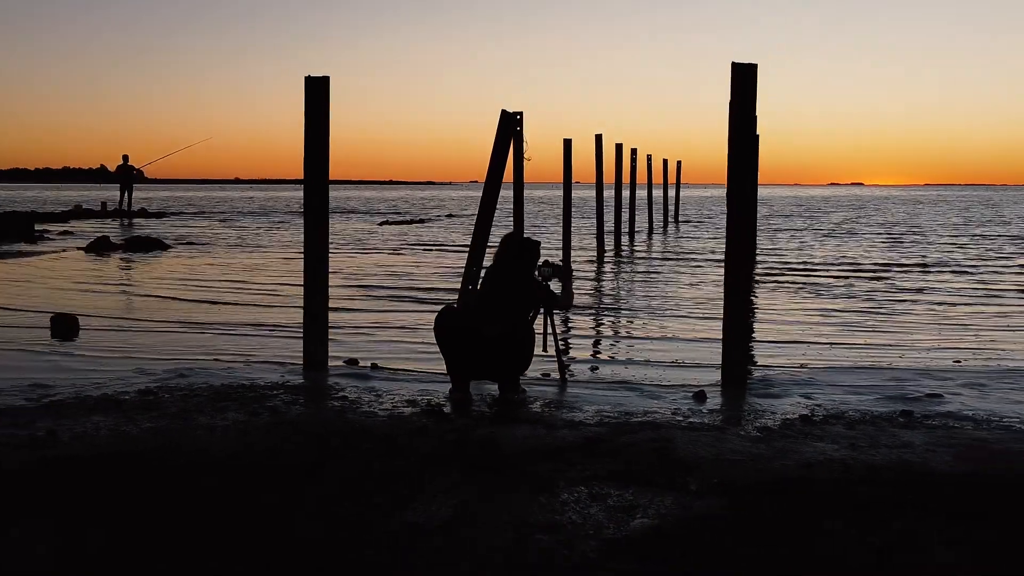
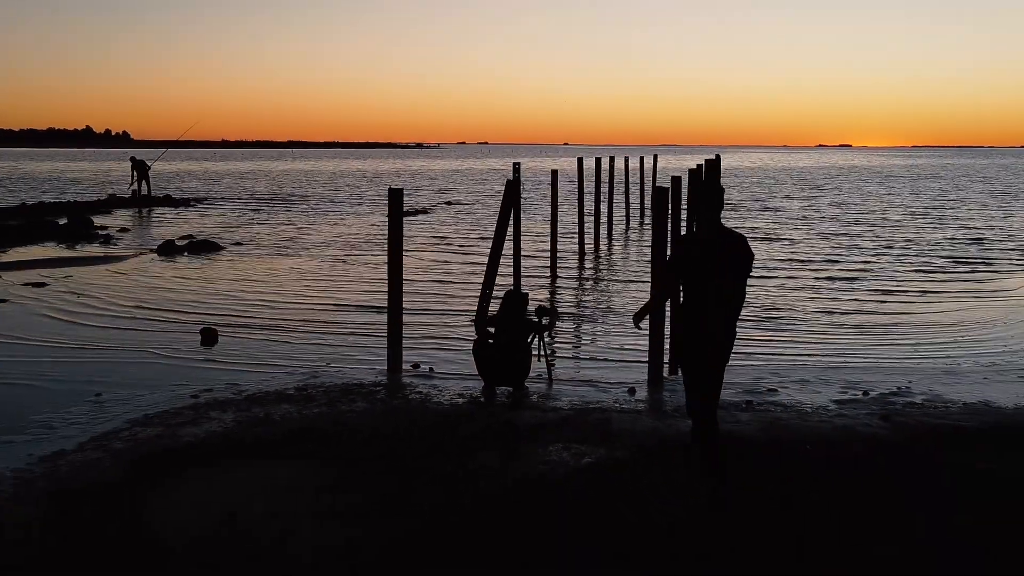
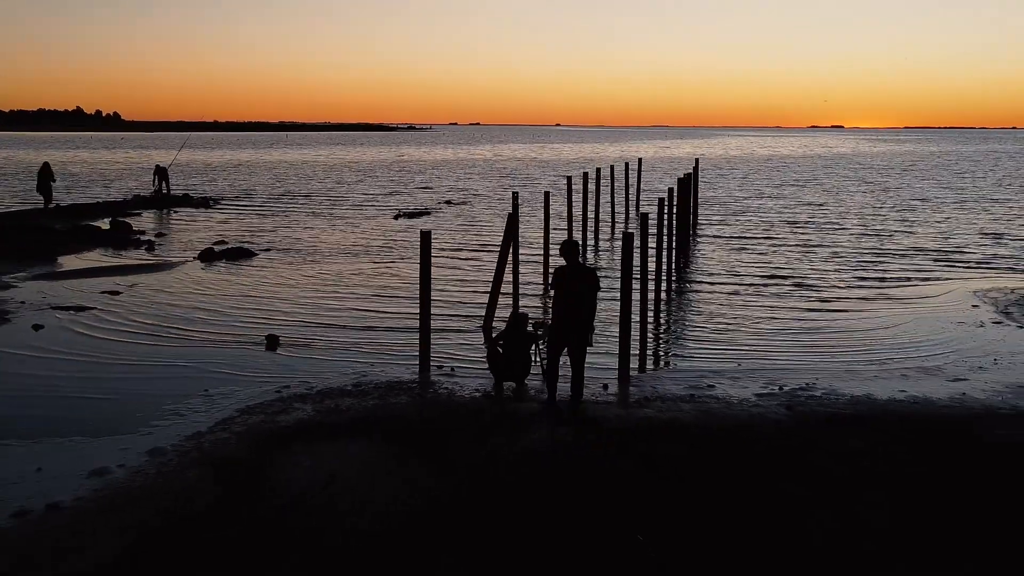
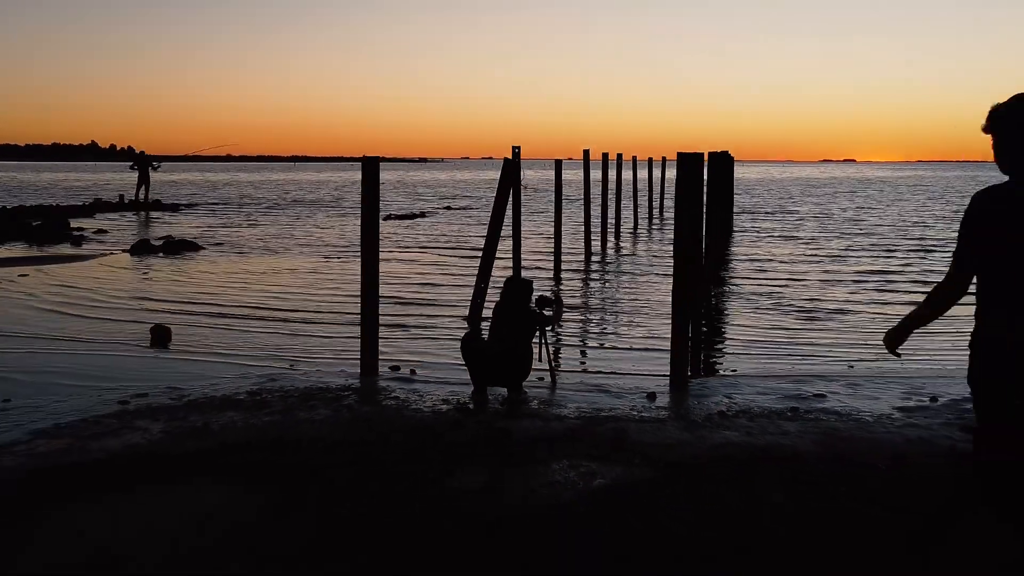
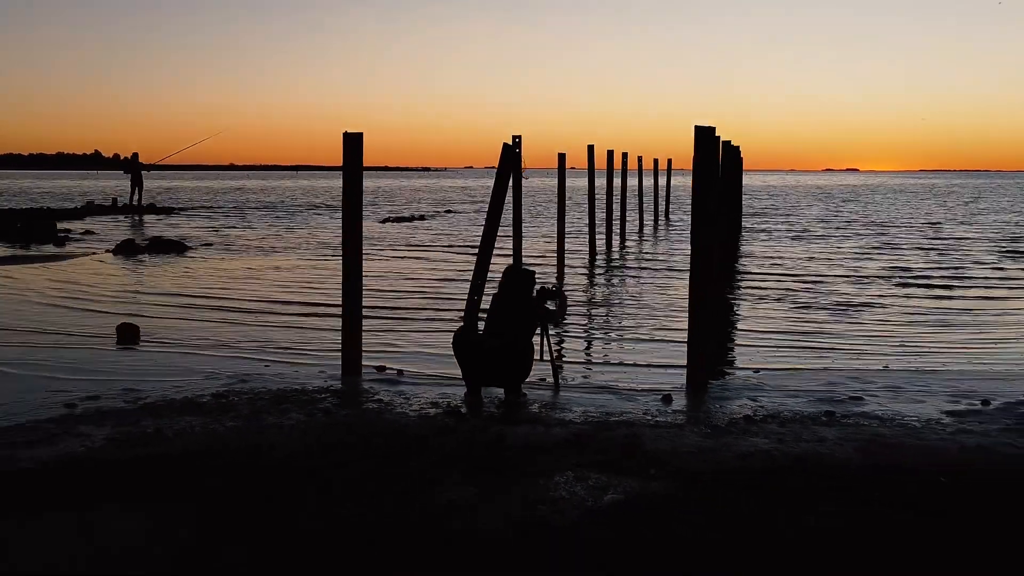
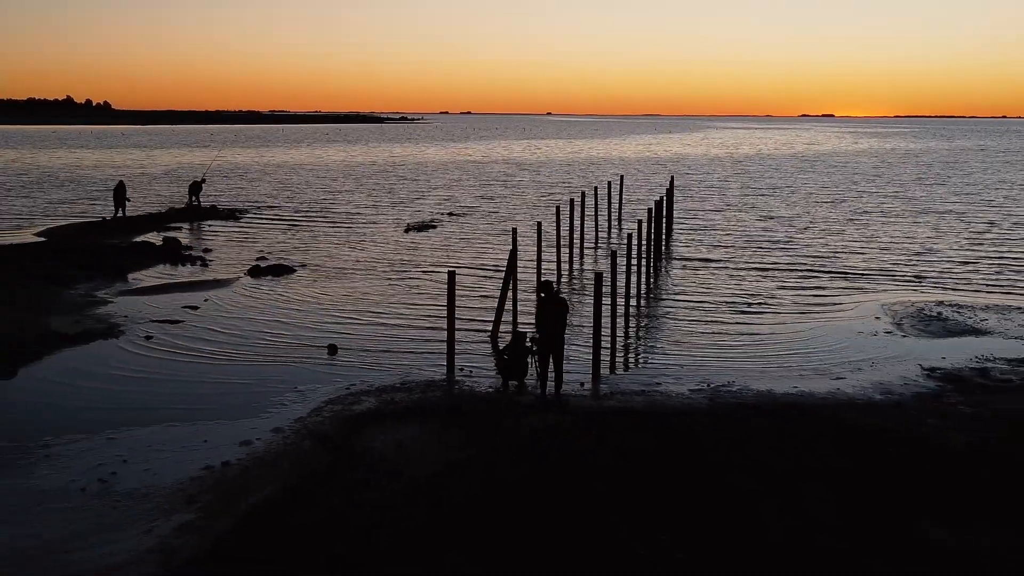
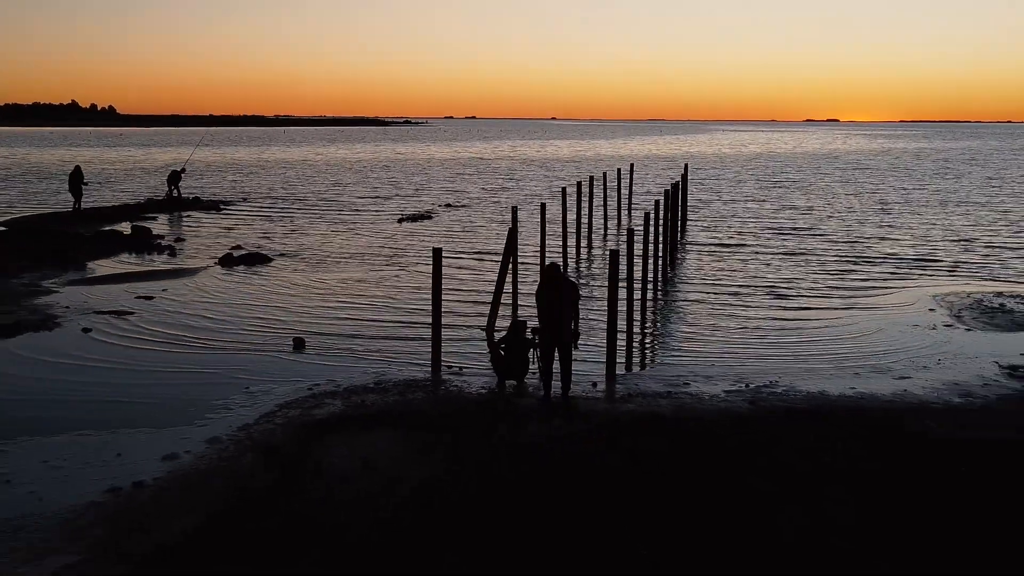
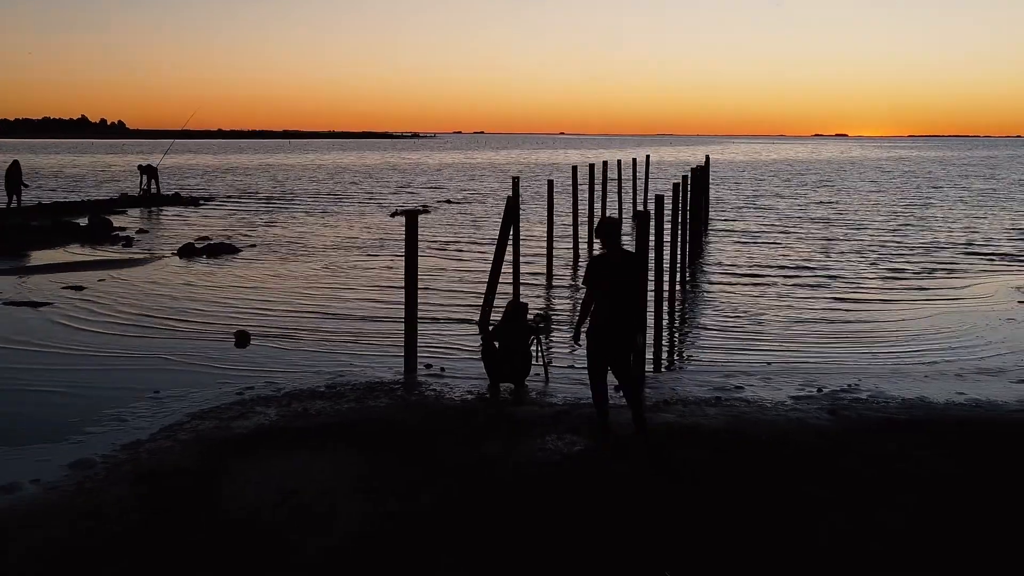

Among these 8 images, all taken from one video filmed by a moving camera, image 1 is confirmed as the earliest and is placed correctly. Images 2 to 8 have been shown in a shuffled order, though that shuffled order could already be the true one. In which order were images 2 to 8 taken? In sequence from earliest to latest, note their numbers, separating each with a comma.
5, 4, 2, 8, 3, 7, 6
